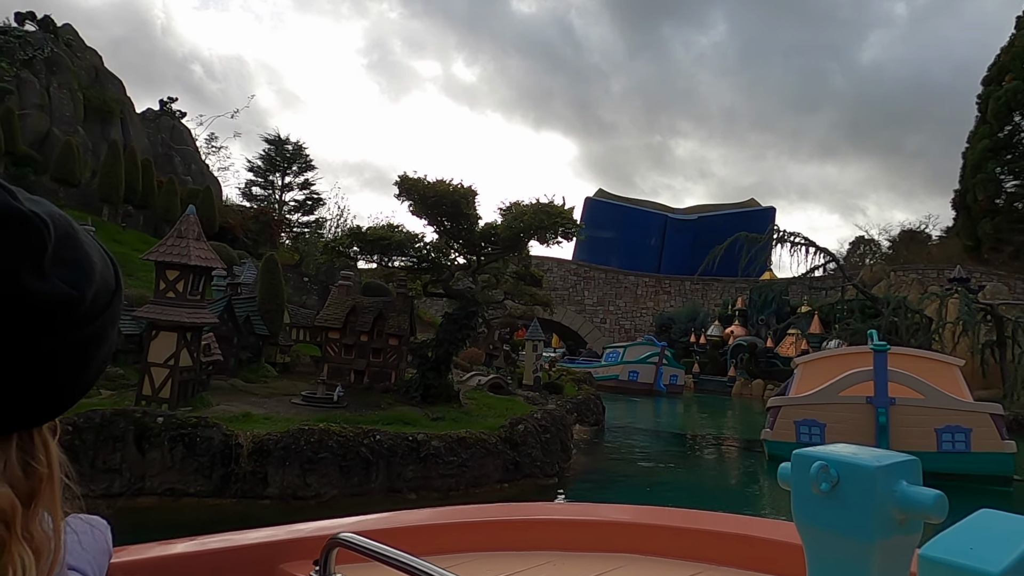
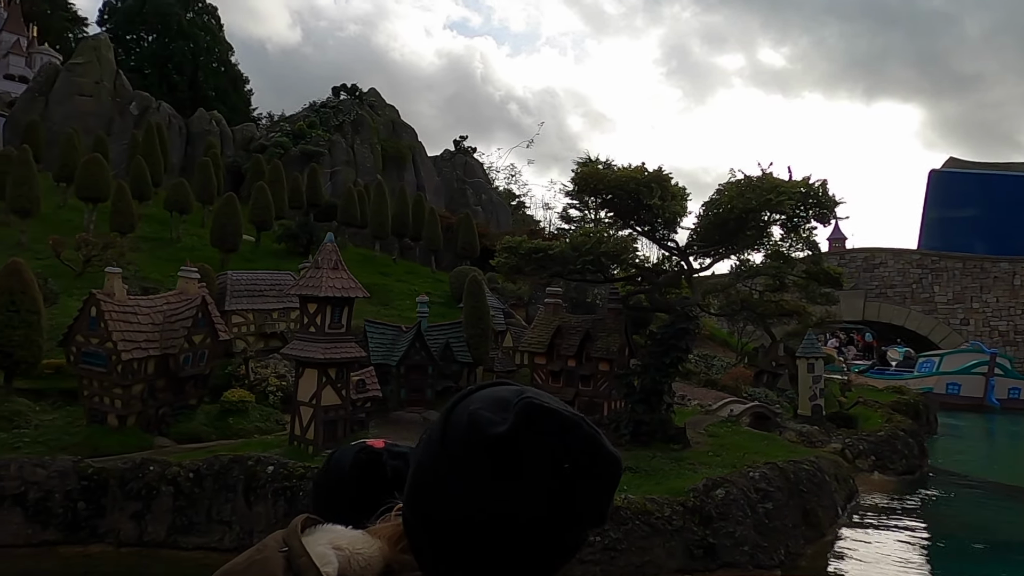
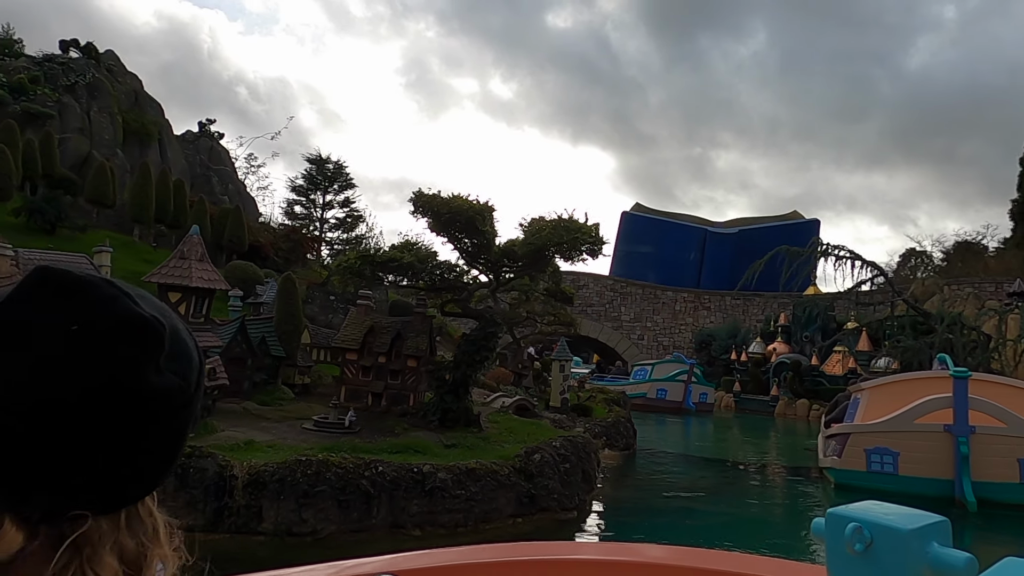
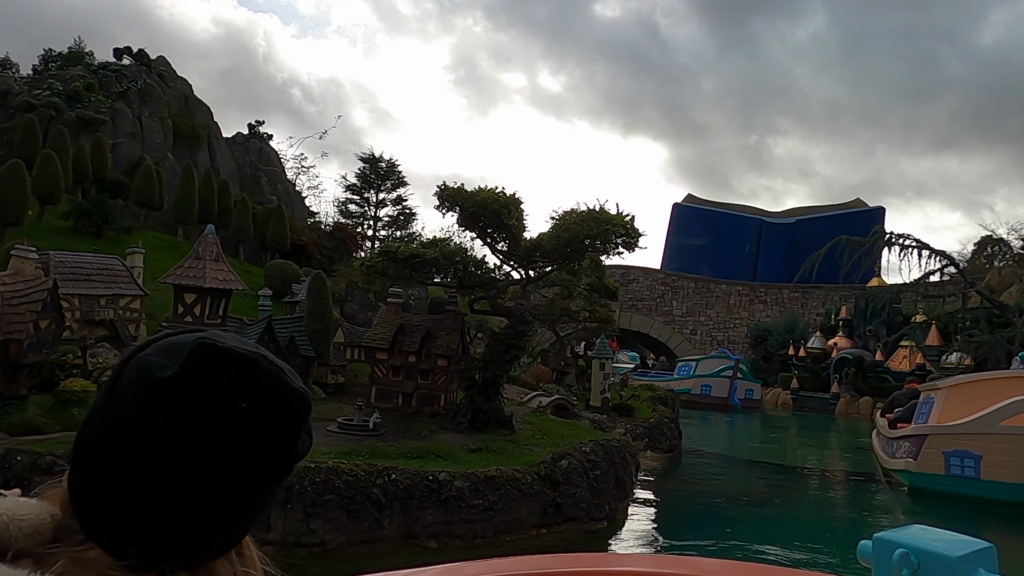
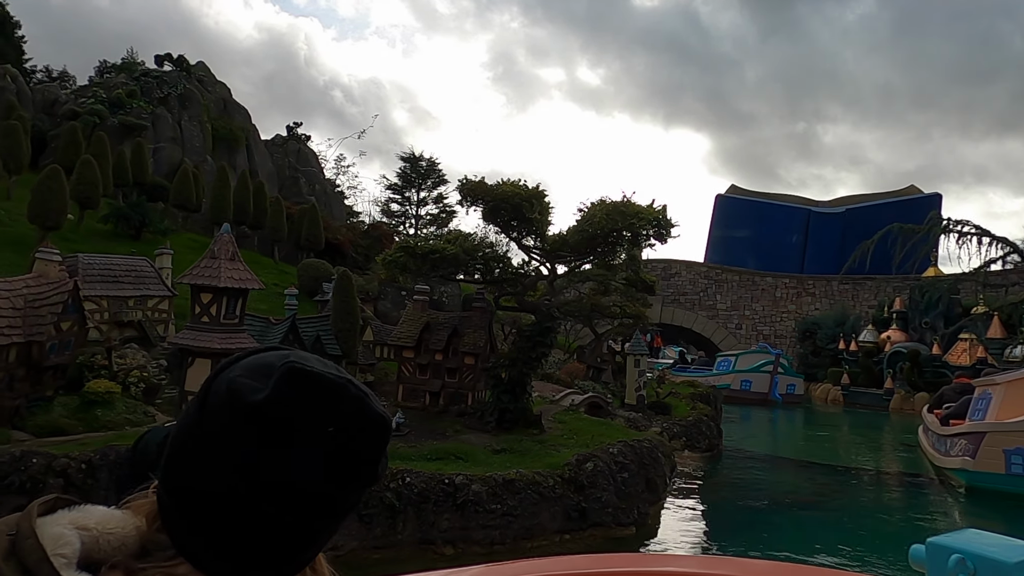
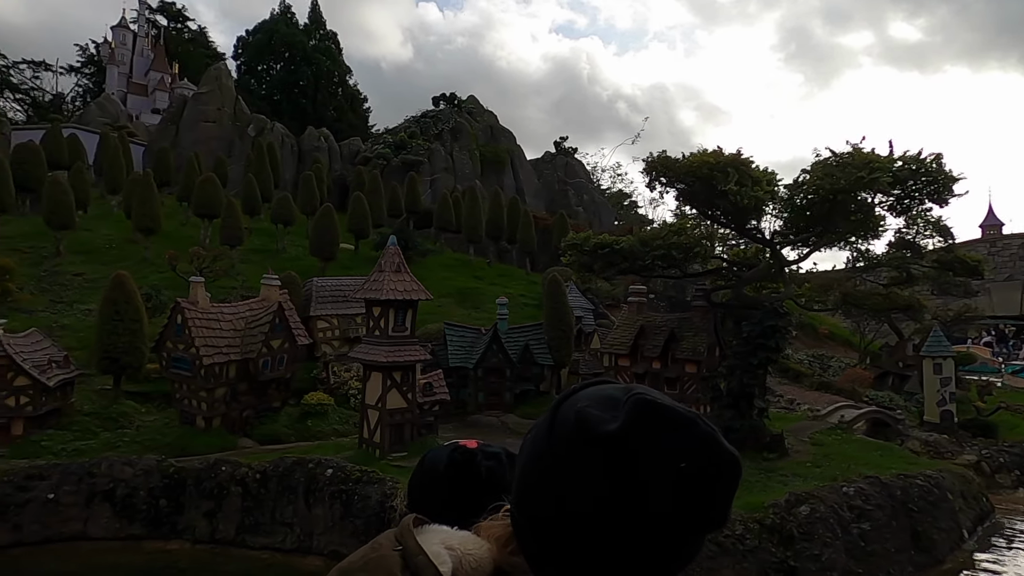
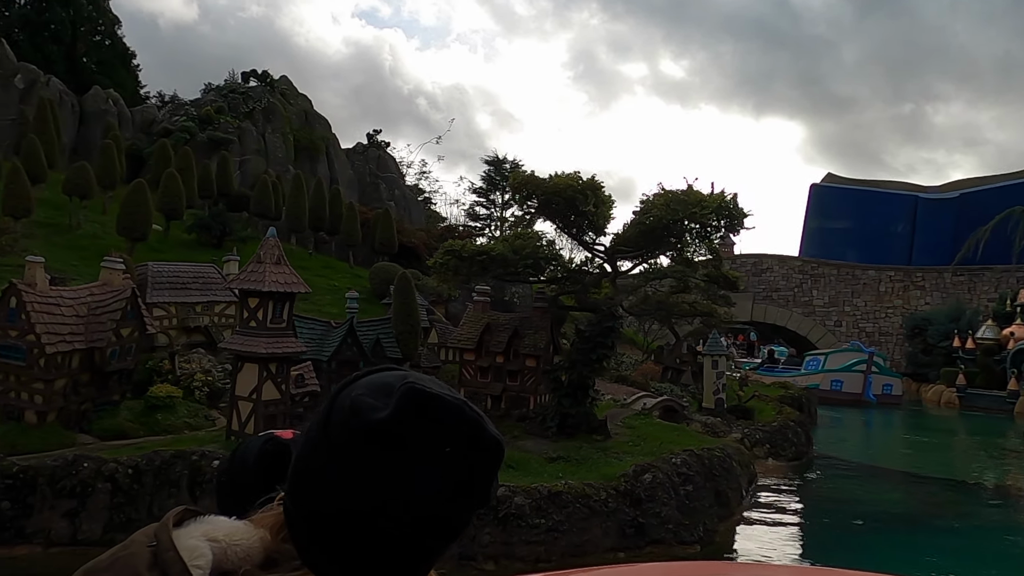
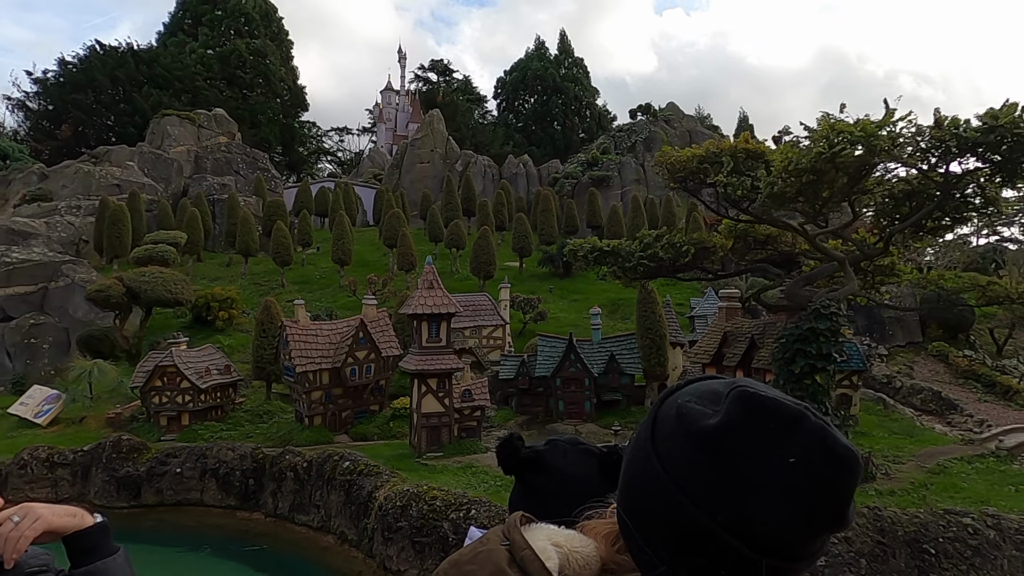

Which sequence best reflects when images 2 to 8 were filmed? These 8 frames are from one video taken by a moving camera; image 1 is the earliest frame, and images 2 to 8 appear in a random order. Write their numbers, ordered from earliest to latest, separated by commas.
3, 4, 5, 7, 2, 6, 8
